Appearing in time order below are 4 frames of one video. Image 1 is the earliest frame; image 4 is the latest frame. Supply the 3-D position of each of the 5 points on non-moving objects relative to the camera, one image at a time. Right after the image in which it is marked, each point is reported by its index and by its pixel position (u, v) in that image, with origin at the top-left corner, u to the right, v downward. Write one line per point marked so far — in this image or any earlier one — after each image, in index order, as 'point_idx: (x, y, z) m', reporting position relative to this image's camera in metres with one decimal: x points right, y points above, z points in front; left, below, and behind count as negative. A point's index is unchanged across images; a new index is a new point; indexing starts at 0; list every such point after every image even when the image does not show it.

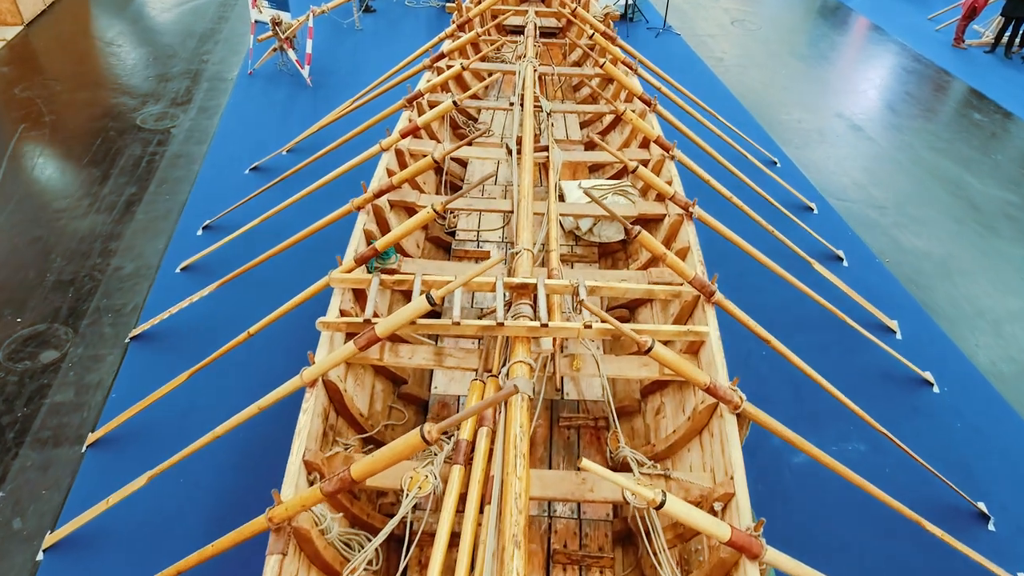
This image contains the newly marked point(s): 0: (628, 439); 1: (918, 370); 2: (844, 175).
0: (+0.5, -0.7, +3.1) m
1: (+2.3, -0.5, +4.1) m
2: (+2.8, +0.9, +6.1) m
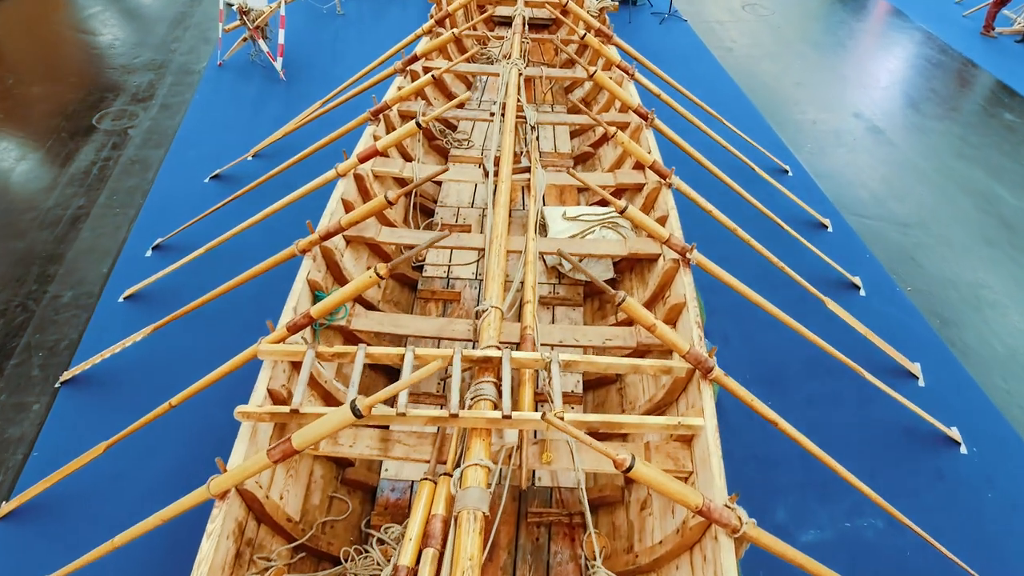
0: (+0.4, -0.9, +2.7) m
1: (+2.2, -0.7, +3.7) m
2: (+2.7, +0.8, +5.5) m
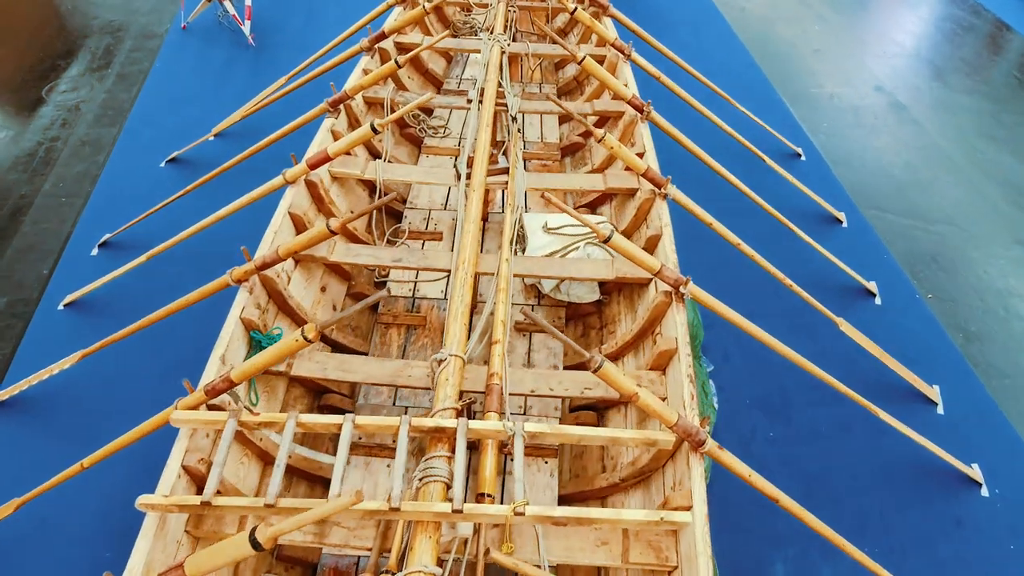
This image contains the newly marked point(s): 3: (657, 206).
0: (+0.2, -1.1, +2.3) m
1: (+2.1, -0.8, +3.3) m
2: (+2.6, +0.8, +5.1) m
3: (+0.6, +0.4, +3.1) m
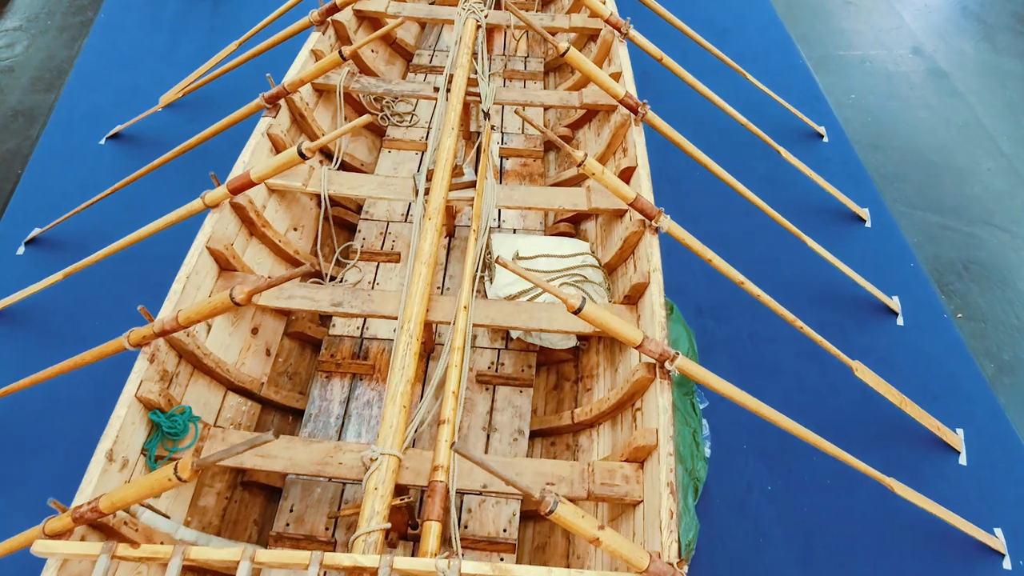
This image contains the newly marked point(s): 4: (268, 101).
0: (0.0, -1.4, +2.0) m
1: (+1.9, -1.0, +2.9) m
2: (+2.5, +0.8, +4.5) m
3: (+0.5, +0.2, +2.6) m
4: (-1.0, +0.8, +3.0) m
